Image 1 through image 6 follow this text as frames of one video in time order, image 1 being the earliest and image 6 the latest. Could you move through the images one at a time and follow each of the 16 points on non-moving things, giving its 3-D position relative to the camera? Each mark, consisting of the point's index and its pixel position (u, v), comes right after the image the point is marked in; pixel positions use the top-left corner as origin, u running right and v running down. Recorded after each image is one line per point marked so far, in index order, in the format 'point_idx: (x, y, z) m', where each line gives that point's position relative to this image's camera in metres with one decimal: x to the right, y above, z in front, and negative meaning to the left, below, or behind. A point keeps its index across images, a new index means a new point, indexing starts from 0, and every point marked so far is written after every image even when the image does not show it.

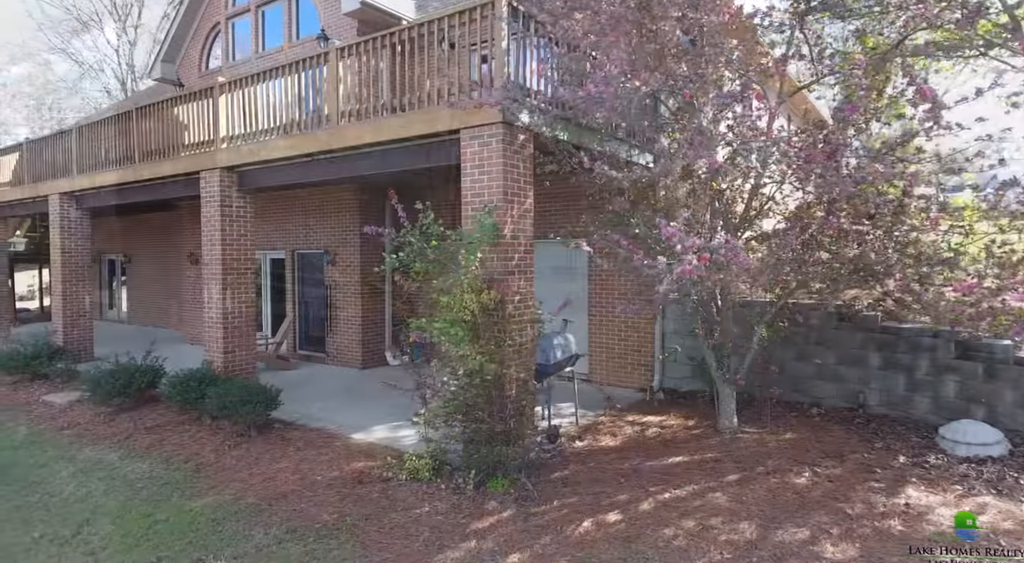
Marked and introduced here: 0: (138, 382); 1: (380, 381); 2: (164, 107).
0: (-4.6, -1.2, +8.4) m
1: (-1.8, -1.4, +9.5) m
2: (-4.8, +2.4, +9.5) m
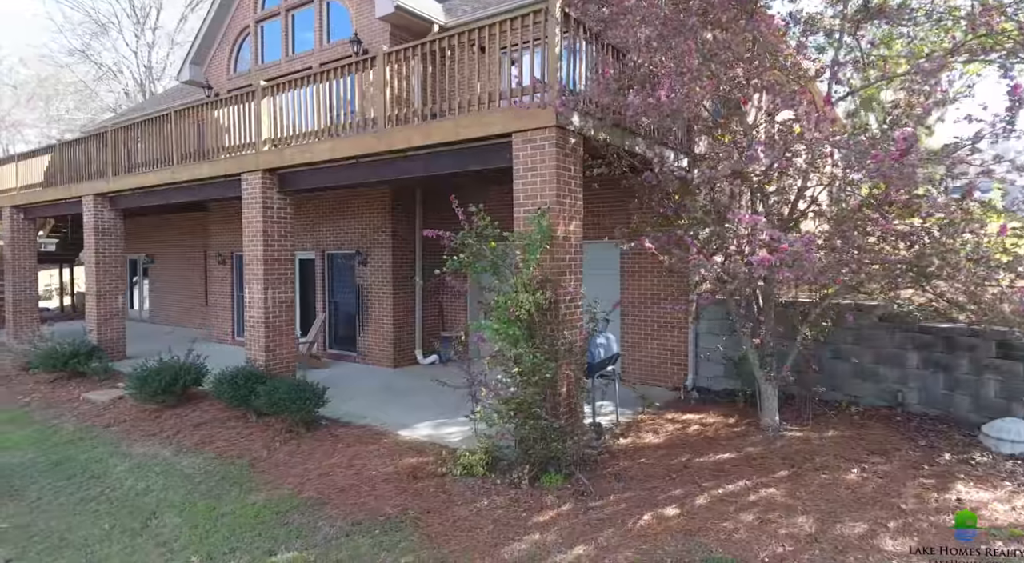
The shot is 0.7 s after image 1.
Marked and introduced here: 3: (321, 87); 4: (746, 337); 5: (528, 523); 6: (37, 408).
0: (-4.1, -1.2, +8.5) m
1: (-1.4, -1.4, +9.6) m
2: (-4.4, +2.4, +9.7) m
3: (-2.2, +2.3, +8.0) m
4: (+2.3, -0.5, +6.6) m
5: (+0.1, -1.7, +4.9) m
6: (-6.6, -1.7, +9.4) m
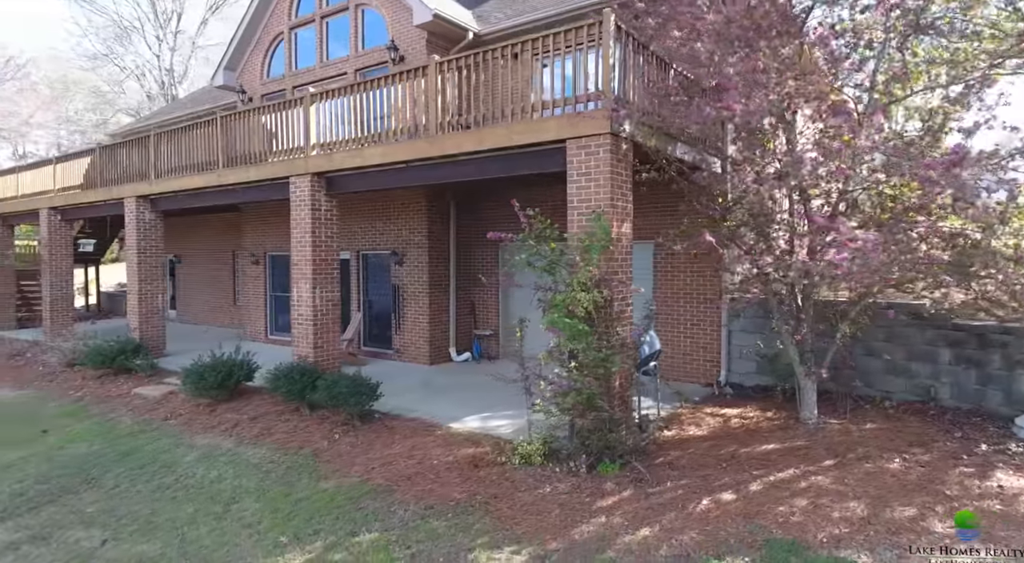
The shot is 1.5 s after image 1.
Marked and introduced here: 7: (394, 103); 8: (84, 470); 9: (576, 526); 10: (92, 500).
0: (-3.6, -1.2, +8.9) m
1: (-0.8, -1.4, +9.9) m
2: (-3.8, +2.4, +10.0) m
3: (-1.7, +2.3, +8.3) m
4: (+2.8, -0.5, +6.9) m
5: (+0.6, -1.7, +5.2) m
6: (-6.0, -1.7, +9.8) m
7: (-1.4, +2.1, +8.1) m
8: (-4.4, -2.0, +7.1) m
9: (+0.5, -1.8, +5.0) m
10: (-3.8, -2.0, +6.2) m
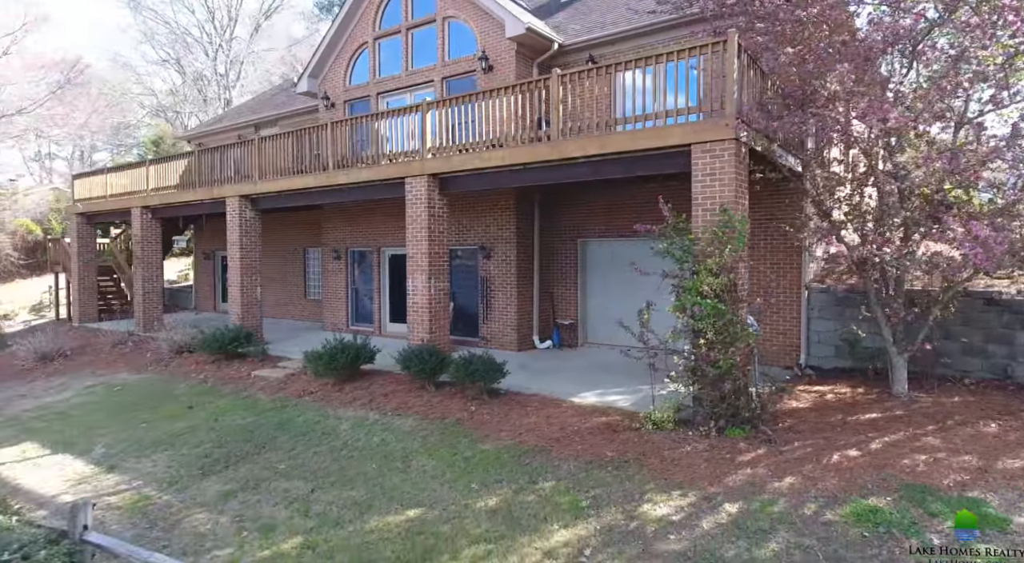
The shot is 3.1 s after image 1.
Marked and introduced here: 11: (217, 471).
0: (-2.2, -1.1, +9.7) m
1: (+0.6, -1.2, +10.8) m
2: (-2.4, +2.6, +10.9) m
3: (-0.3, +2.4, +9.2) m
4: (+4.2, -0.4, +7.7) m
5: (+2.0, -1.6, +6.1) m
6: (-4.6, -1.6, +10.7) m
7: (0.0, +2.3, +9.0) m
8: (-3.0, -1.8, +8.0) m
9: (+1.8, -1.7, +5.8) m
10: (-2.5, -1.9, +7.1) m
11: (-3.0, -1.9, +7.0) m
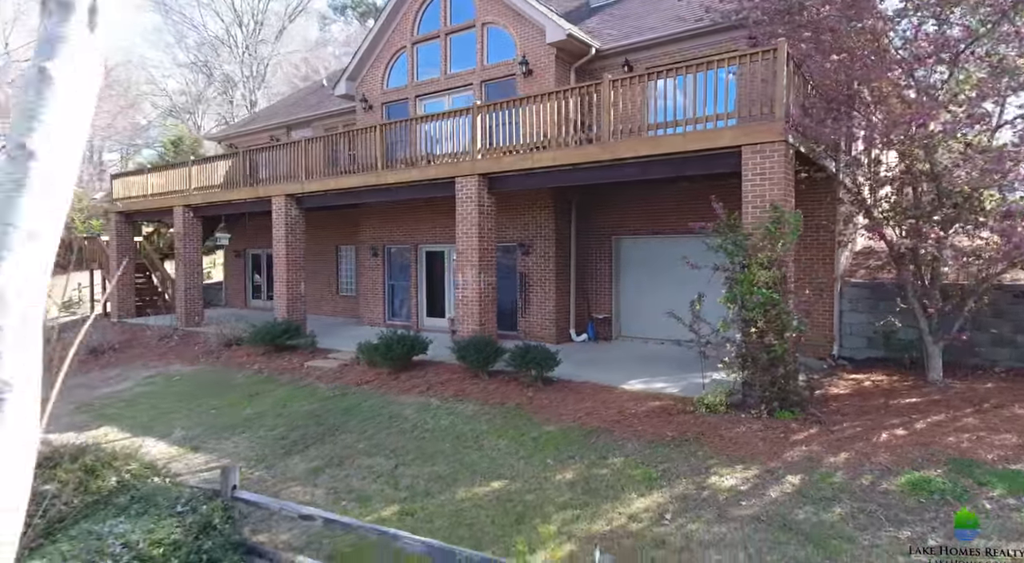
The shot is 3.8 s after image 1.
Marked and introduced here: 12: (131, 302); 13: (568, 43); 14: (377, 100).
0: (-1.5, -1.0, +10.2) m
1: (+1.3, -1.2, +11.3) m
2: (-1.7, +2.7, +11.4) m
3: (+0.4, +2.5, +9.7) m
4: (+4.9, -0.3, +8.2) m
5: (+2.7, -1.5, +6.5) m
6: (-3.9, -1.5, +11.2) m
7: (+0.7, +2.3, +9.4) m
8: (-2.4, -1.7, +8.5) m
9: (+2.5, -1.6, +6.3) m
10: (-1.8, -1.8, +7.6) m
11: (-2.4, -1.9, +7.5) m
12: (-10.6, -0.6, +18.9) m
13: (+1.0, +4.2, +12.1) m
14: (-3.1, +4.1, +15.5) m
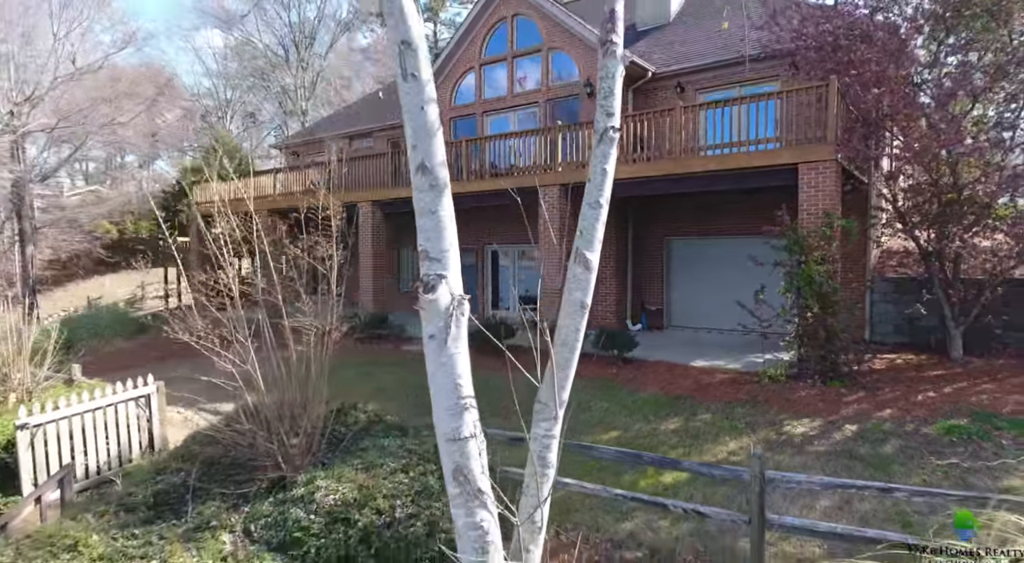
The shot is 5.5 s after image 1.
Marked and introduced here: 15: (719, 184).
0: (-0.1, -0.9, +11.9) m
1: (+2.6, -1.1, +12.9) m
2: (-0.4, +2.7, +13.0) m
3: (+1.7, +2.6, +11.3) m
4: (+6.2, -0.2, +9.8) m
5: (+4.0, -1.4, +8.1) m
6: (-2.6, -1.4, +12.9) m
7: (+2.1, +2.4, +11.1) m
8: (-1.0, -1.6, +10.1) m
9: (+3.8, -1.5, +7.9) m
10: (-0.5, -1.7, +9.3) m
11: (-1.0, -1.8, +9.1) m
12: (-9.2, -0.5, +20.6) m
13: (+2.3, +4.3, +13.7) m
14: (-1.7, +4.2, +17.1) m
15: (+3.1, +1.5, +10.4) m
